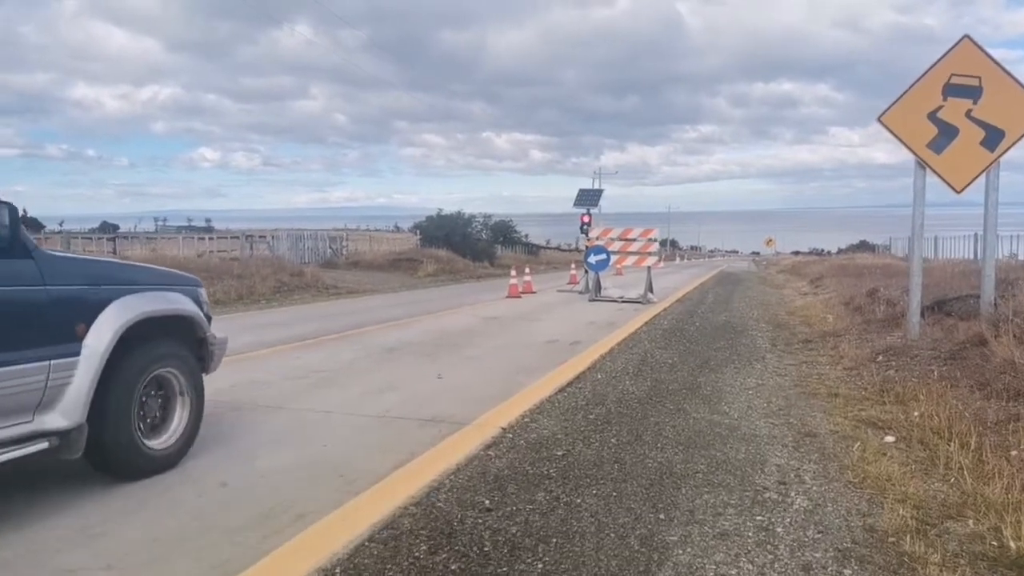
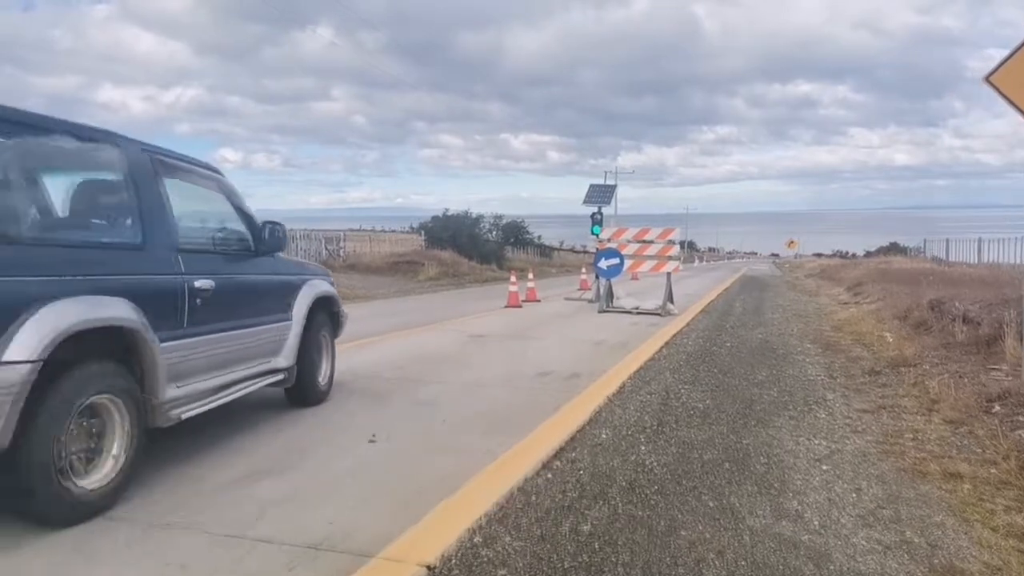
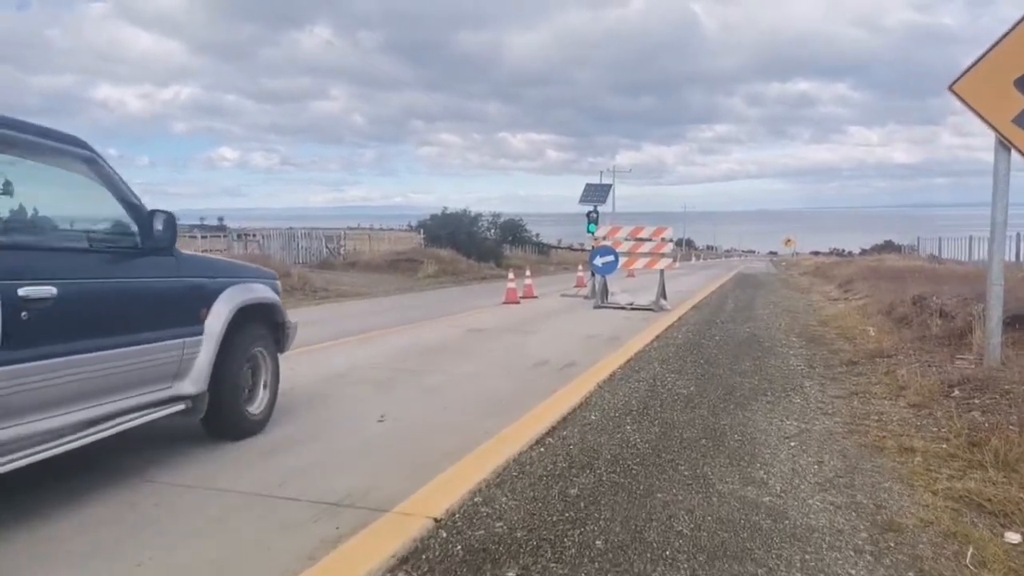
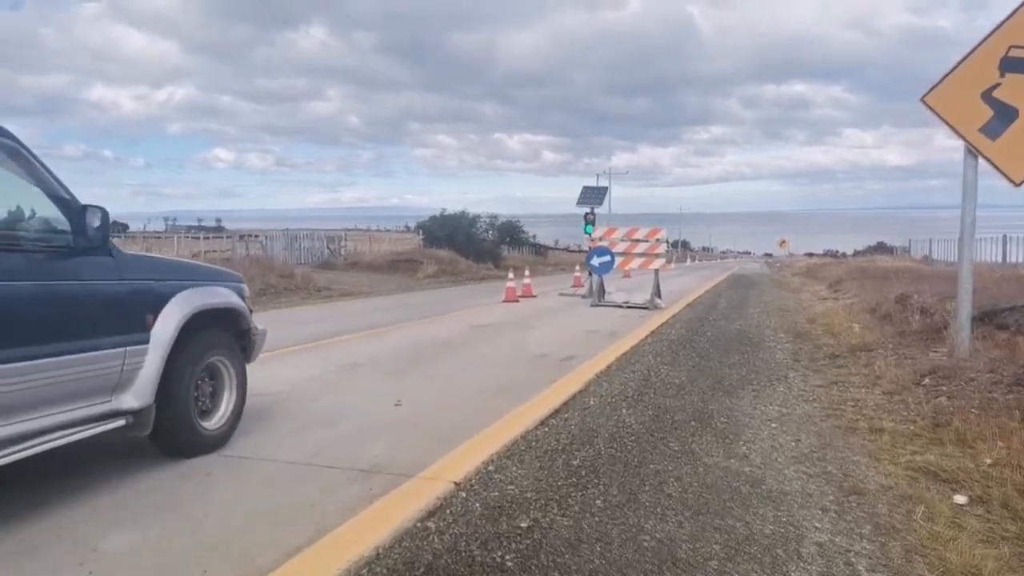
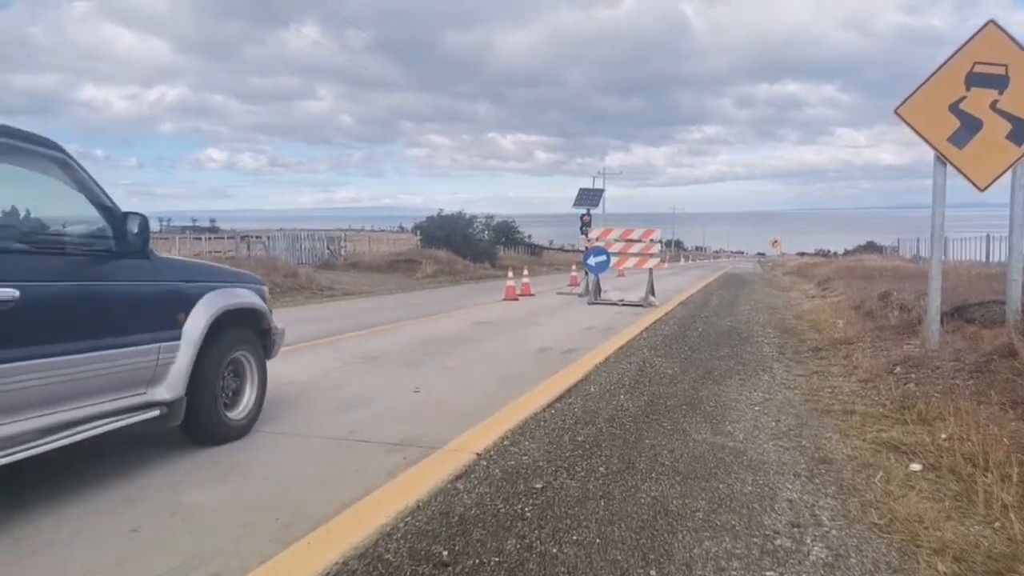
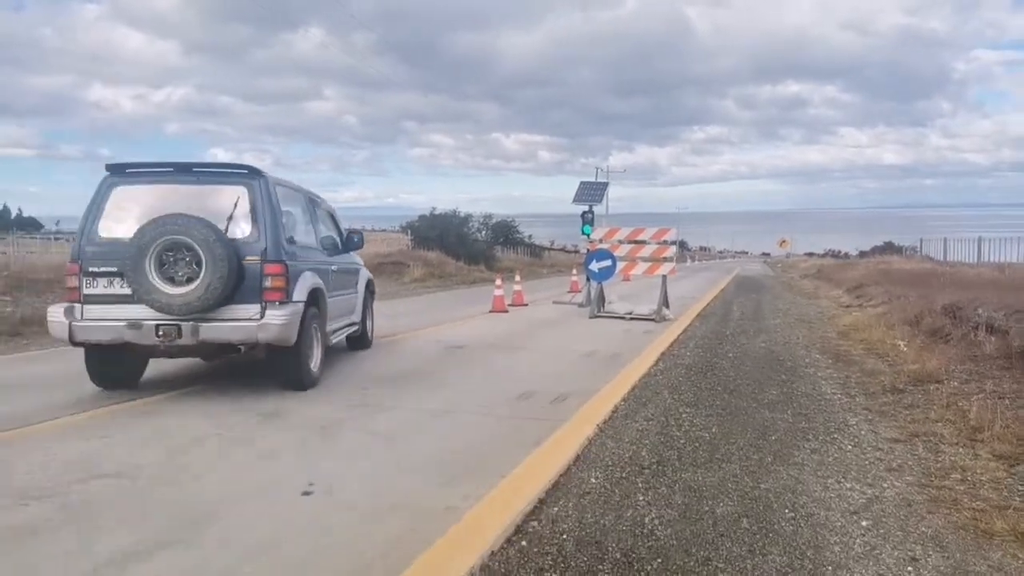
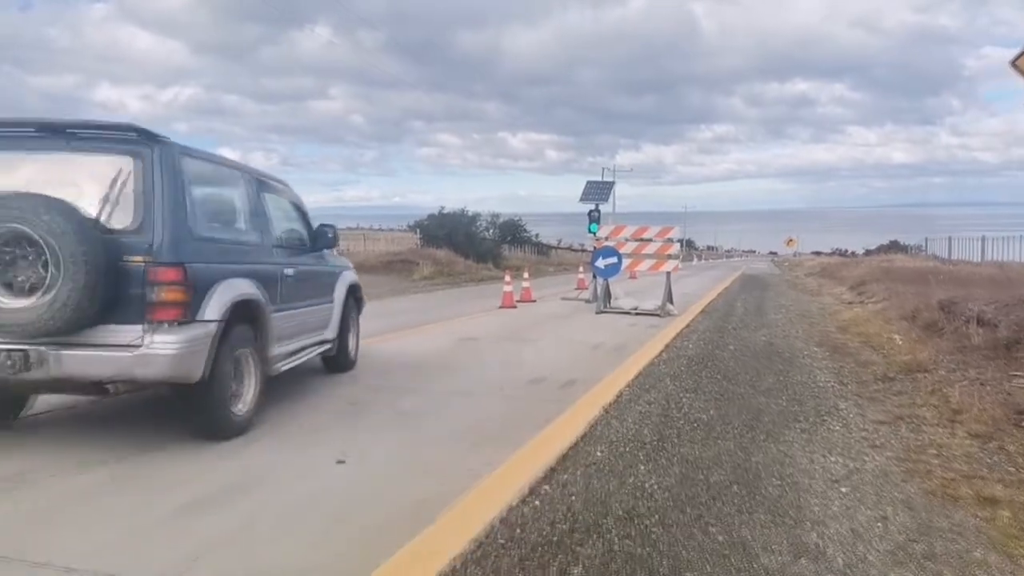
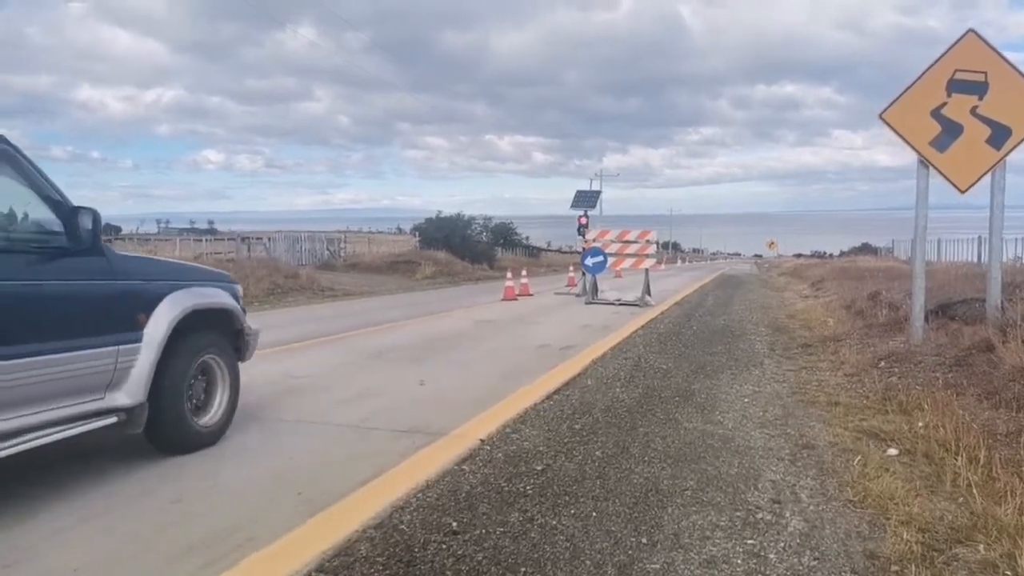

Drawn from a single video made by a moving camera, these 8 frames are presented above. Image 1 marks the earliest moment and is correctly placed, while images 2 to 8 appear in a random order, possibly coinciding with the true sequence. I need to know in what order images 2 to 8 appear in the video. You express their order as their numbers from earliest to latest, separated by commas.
8, 5, 4, 3, 2, 7, 6
